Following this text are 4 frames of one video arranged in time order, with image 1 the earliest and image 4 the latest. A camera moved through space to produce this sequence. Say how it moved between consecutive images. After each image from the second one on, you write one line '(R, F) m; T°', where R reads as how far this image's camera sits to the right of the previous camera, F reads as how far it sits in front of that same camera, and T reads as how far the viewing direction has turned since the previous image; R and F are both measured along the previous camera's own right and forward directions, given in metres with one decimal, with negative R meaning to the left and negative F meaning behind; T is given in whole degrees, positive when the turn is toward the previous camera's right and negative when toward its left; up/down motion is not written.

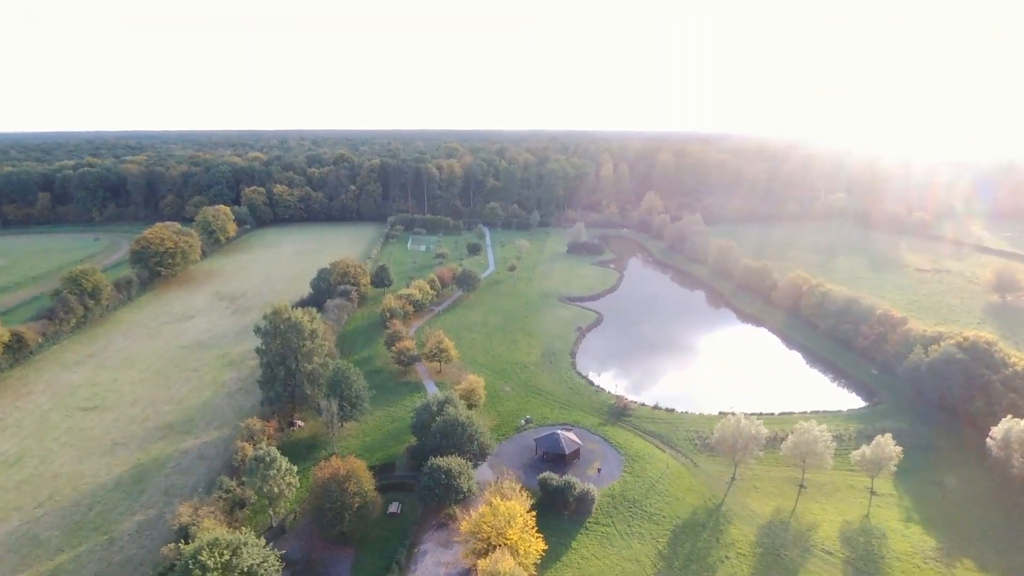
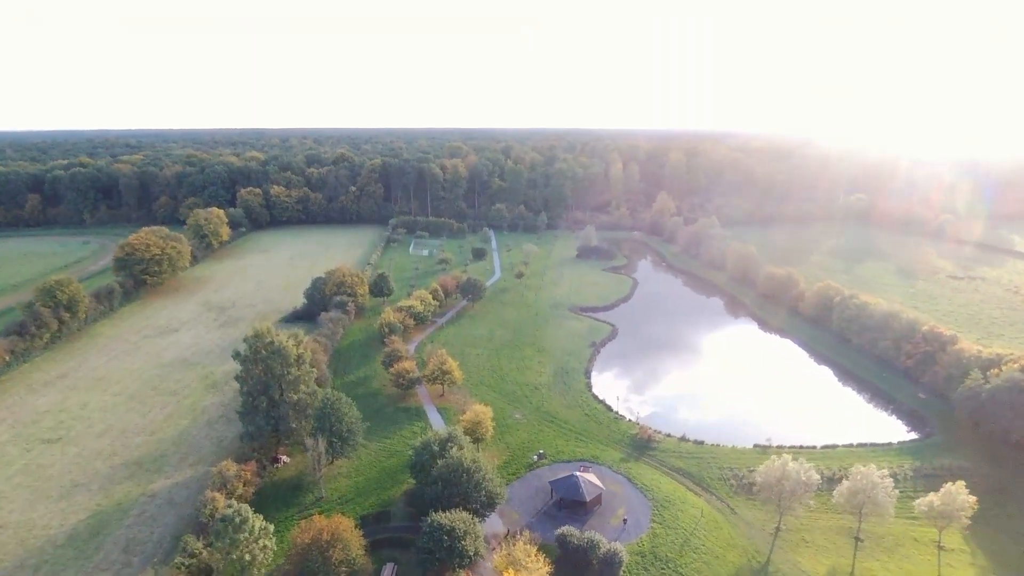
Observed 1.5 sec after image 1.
(-0.4, +4.6) m; 0°
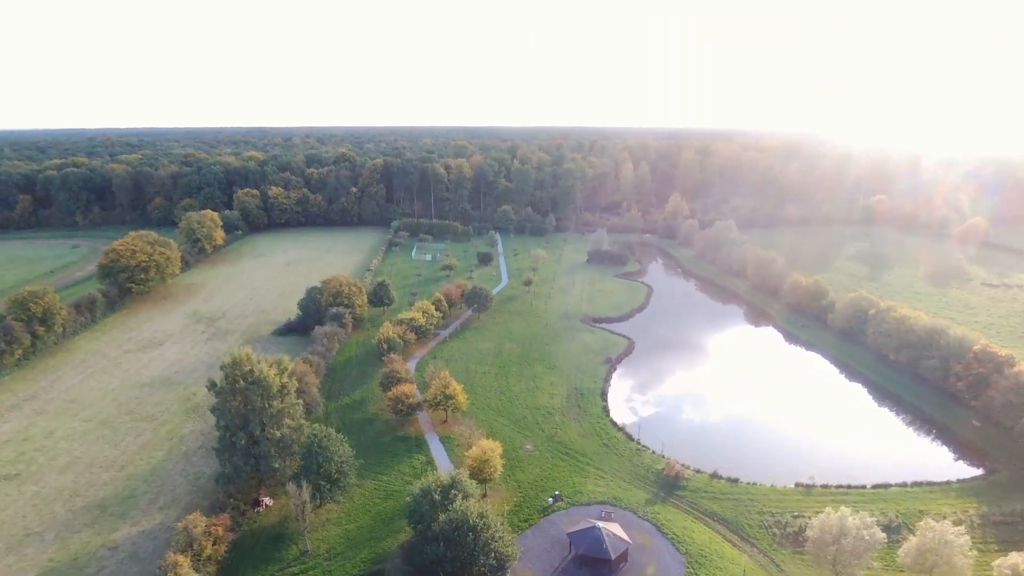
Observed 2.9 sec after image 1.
(-0.4, +4.3) m; 0°
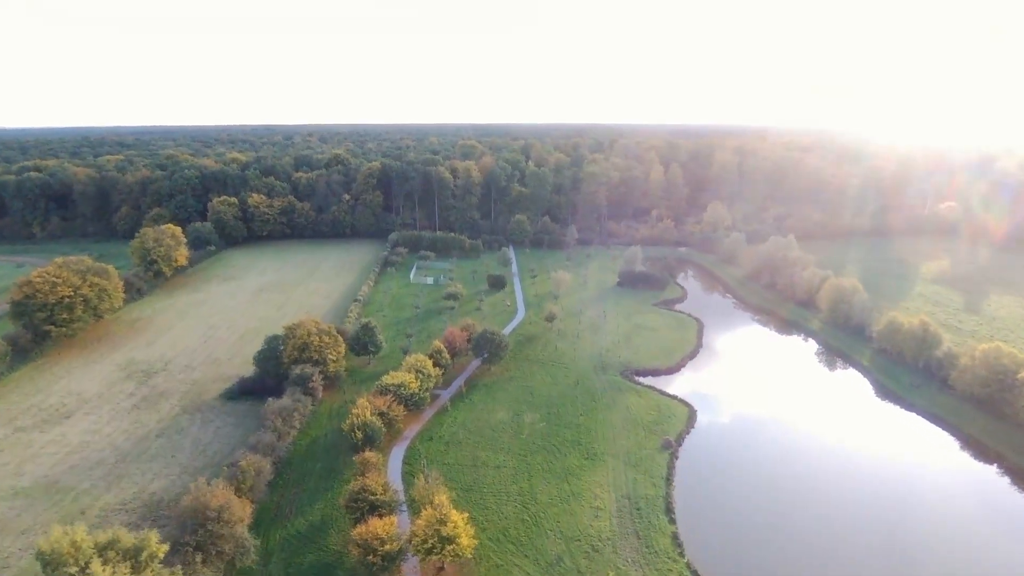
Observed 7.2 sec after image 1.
(-0.8, +14.2) m; -1°
